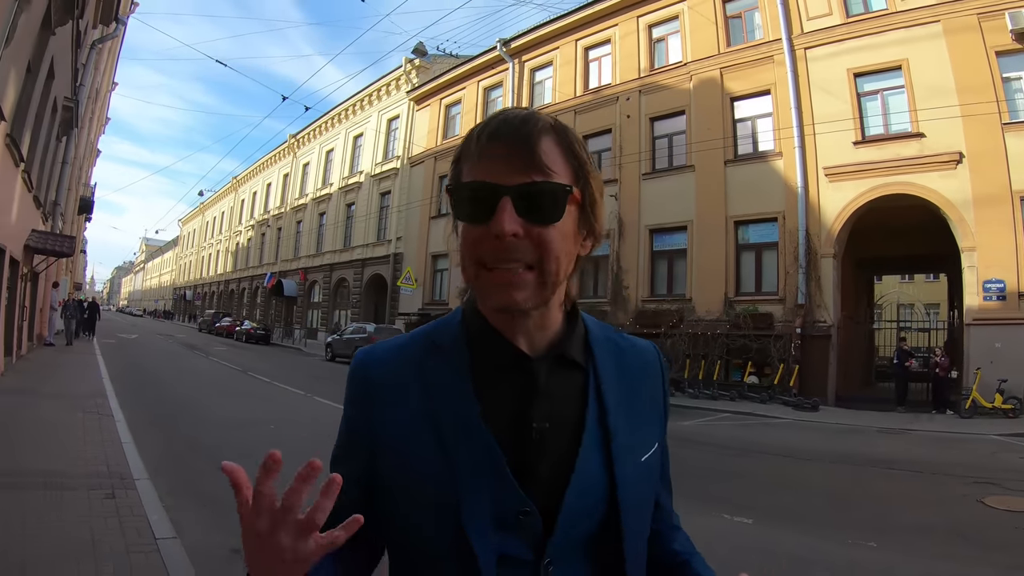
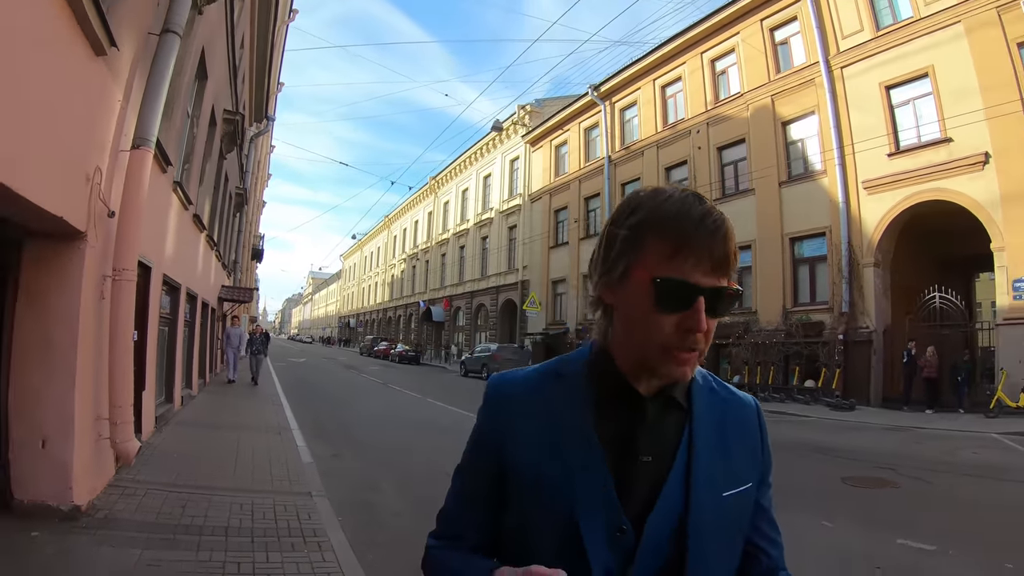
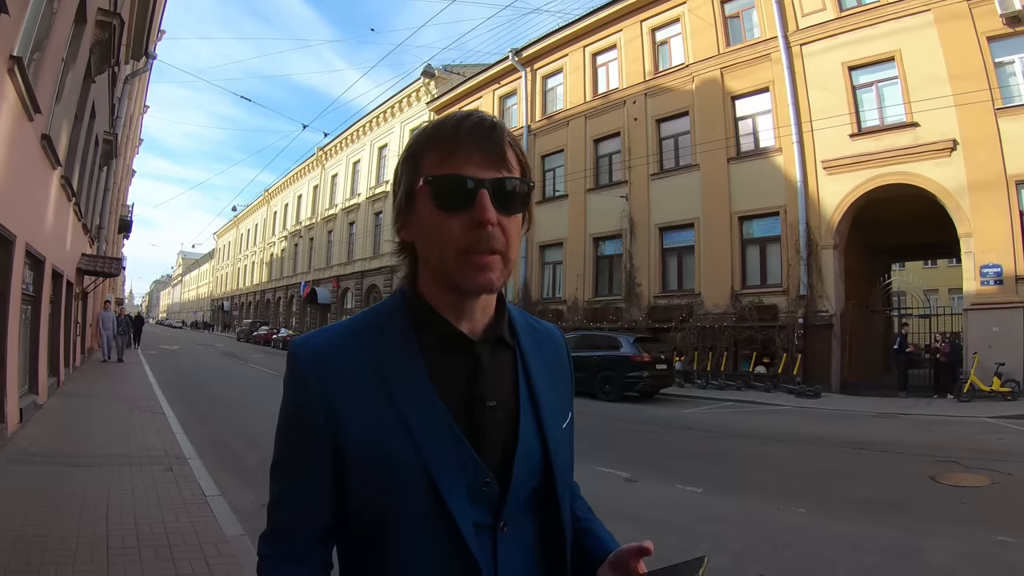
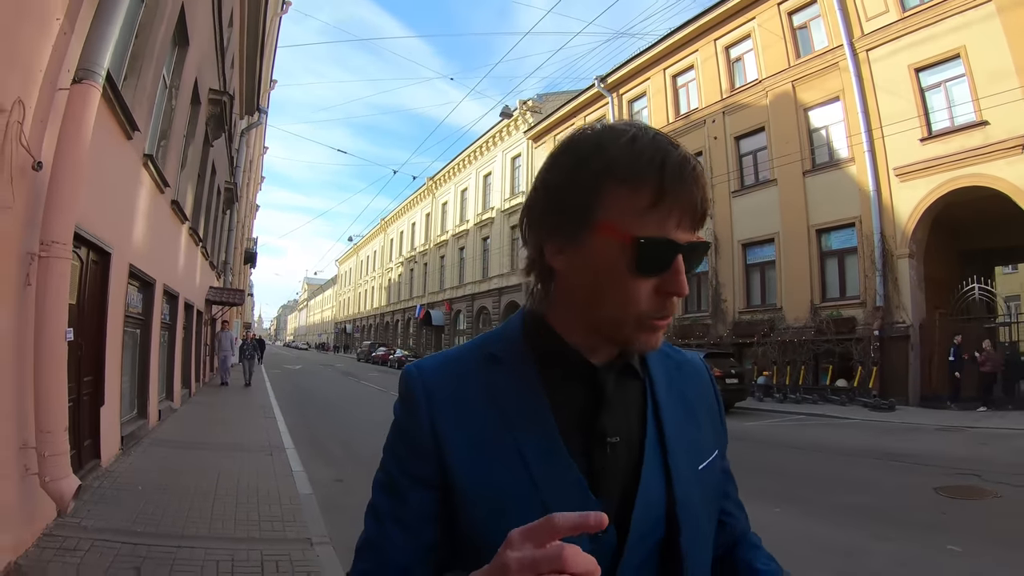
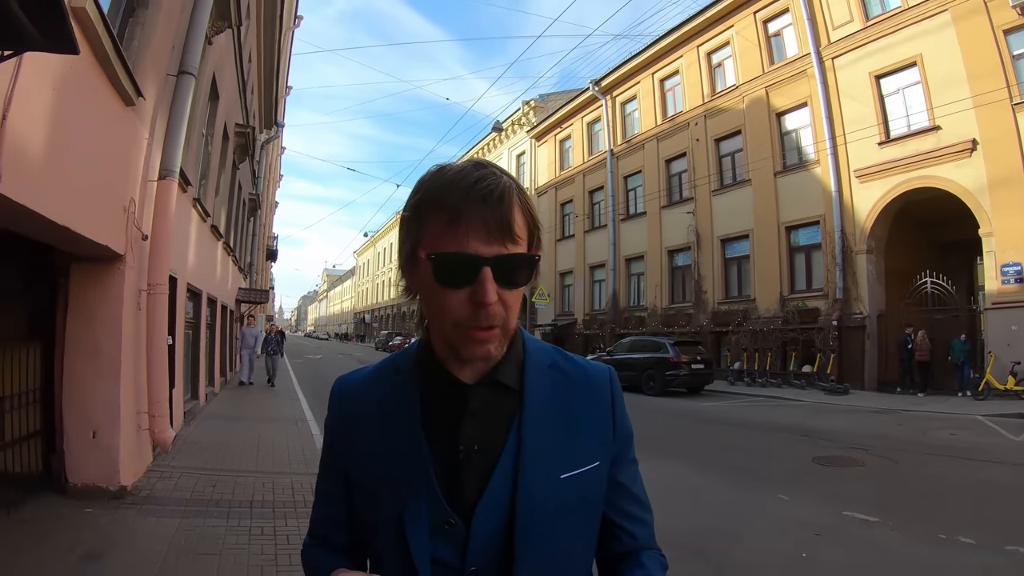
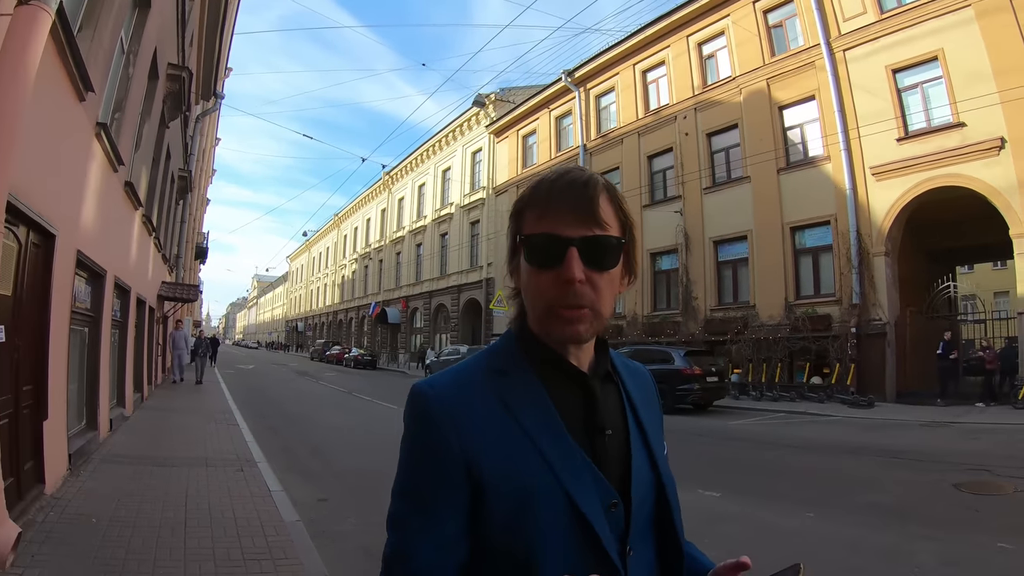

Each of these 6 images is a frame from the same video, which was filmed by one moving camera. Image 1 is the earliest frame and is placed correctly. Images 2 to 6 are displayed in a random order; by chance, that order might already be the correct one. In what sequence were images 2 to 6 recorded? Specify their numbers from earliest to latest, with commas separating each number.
3, 6, 4, 2, 5
